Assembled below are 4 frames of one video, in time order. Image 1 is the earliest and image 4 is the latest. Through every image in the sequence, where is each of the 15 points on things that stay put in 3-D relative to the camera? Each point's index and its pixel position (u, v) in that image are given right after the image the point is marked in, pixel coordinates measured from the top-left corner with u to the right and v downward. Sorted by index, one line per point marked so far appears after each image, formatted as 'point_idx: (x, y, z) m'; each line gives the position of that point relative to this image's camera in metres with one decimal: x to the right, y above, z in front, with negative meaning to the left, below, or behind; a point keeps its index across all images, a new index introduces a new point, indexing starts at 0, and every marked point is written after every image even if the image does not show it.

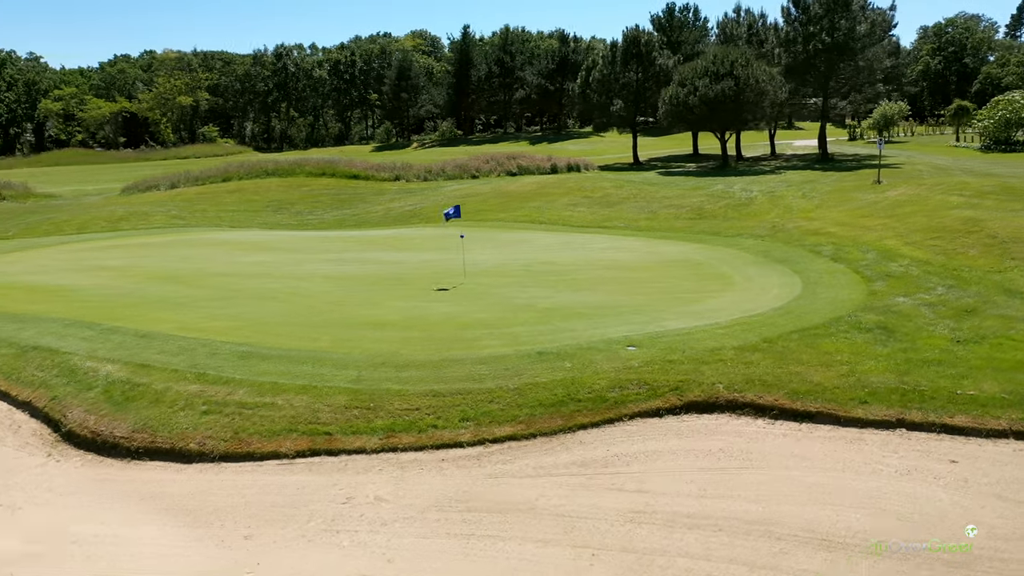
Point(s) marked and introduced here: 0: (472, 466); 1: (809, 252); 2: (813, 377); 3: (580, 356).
0: (-0.4, -1.9, +8.8) m
1: (+6.3, +0.8, +17.5) m
2: (+3.6, -1.1, +10.0) m
3: (+0.8, -0.9, +10.8) m
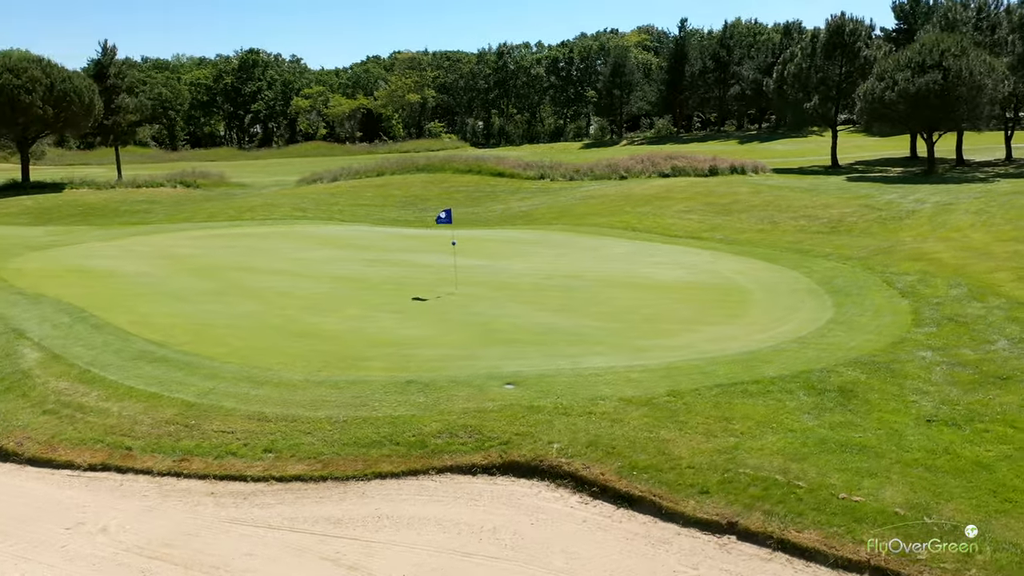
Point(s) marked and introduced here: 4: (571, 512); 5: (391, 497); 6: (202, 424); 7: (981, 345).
0: (-2.7, -2.1, +7.9) m
1: (+6.4, +0.1, +14.3) m
2: (+1.5, -1.5, +7.8) m
3: (-0.9, -1.2, +9.4) m
4: (+0.5, -2.0, +7.3) m
5: (-1.1, -2.0, +7.8) m
6: (-3.5, -1.5, +9.2) m
7: (+6.1, -0.7, +10.8) m
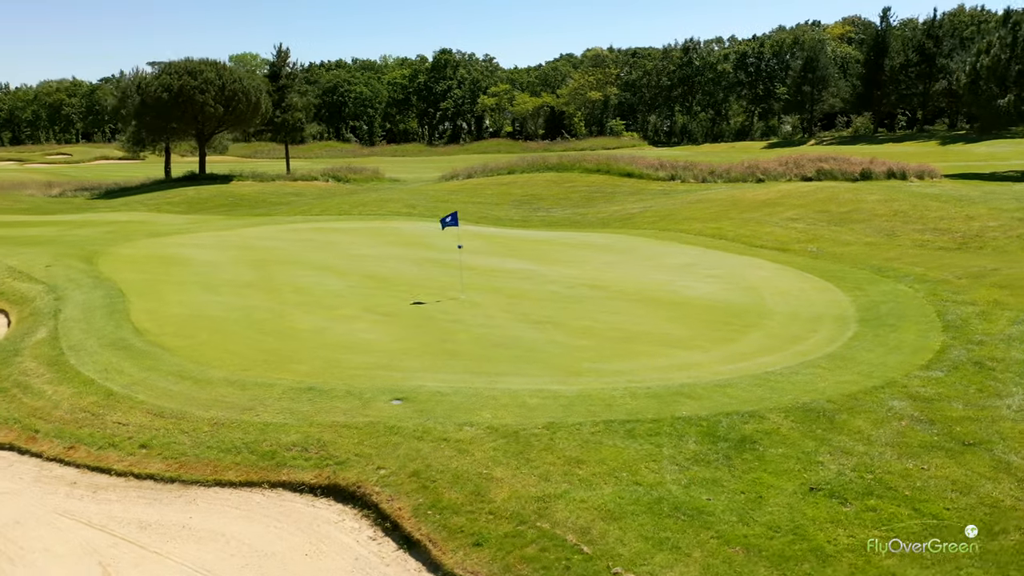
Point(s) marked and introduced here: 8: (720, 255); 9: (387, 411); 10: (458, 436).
0: (-4.3, -2.1, +8.1) m
1: (+6.2, -0.4, +12.1) m
2: (-0.1, -1.7, +7.0) m
3: (-2.1, -1.3, +9.1) m
4: (-1.3, -2.1, +6.7) m
5: (-2.8, -2.0, +7.7) m
6: (-4.7, -1.4, +9.5) m
7: (+5.0, -1.2, +8.8) m
8: (+4.7, +0.7, +18.6) m
9: (-1.3, -1.3, +8.8) m
10: (-0.5, -1.4, +8.0) m
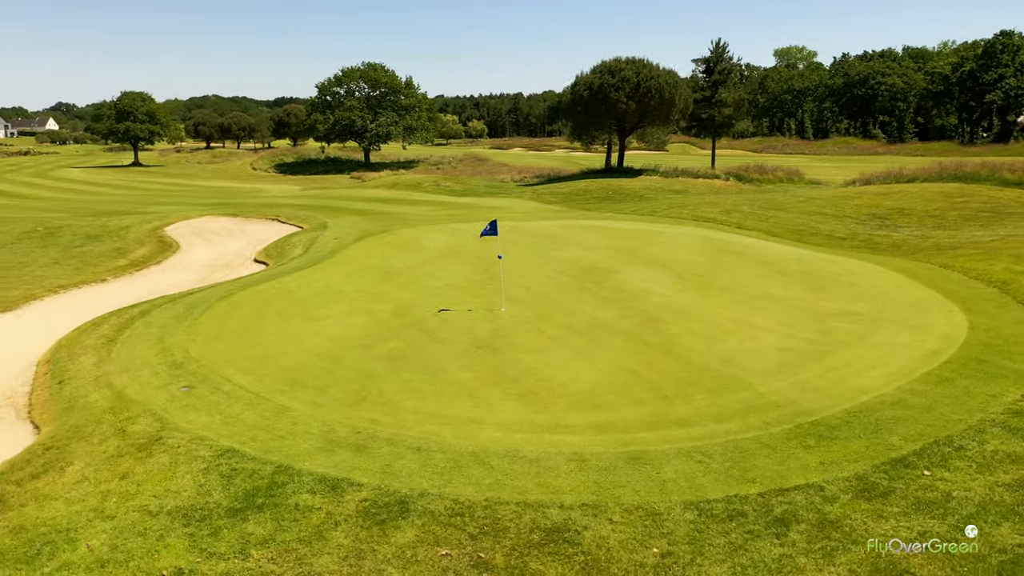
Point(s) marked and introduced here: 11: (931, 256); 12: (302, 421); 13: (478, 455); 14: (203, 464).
0: (-6.9, -1.6, +10.8) m
1: (+4.0, -1.4, +7.6) m
2: (-4.2, -1.7, +7.5) m
3: (-4.4, -1.1, +10.3) m
4: (-5.4, -2.0, +7.9) m
5: (-5.9, -1.7, +9.6) m
6: (-6.2, -1.0, +12.2) m
7: (+0.9, -1.9, +5.7) m
8: (+6.9, -0.3, +13.7) m
9: (-4.0, -1.2, +9.5) m
10: (-3.9, -1.4, +8.5) m
11: (+9.8, +0.8, +19.4) m
12: (-2.0, -1.4, +8.5) m
13: (-0.2, -1.5, +7.6) m
14: (-2.7, -1.6, +7.4) m
